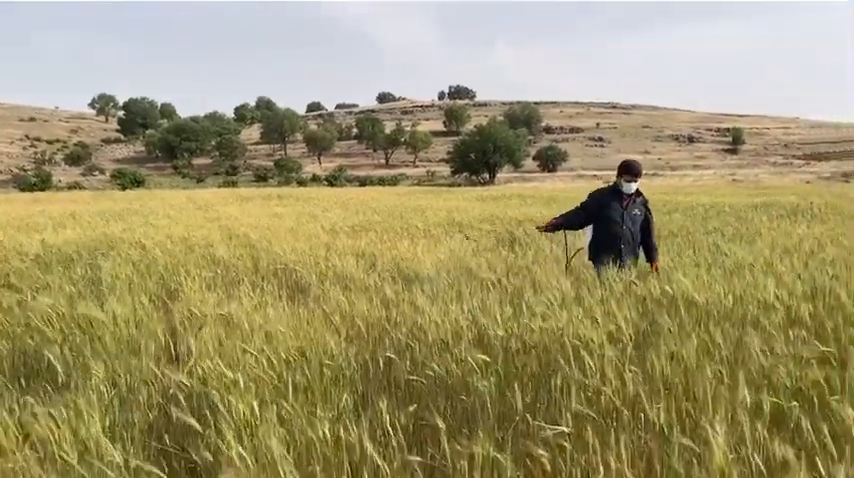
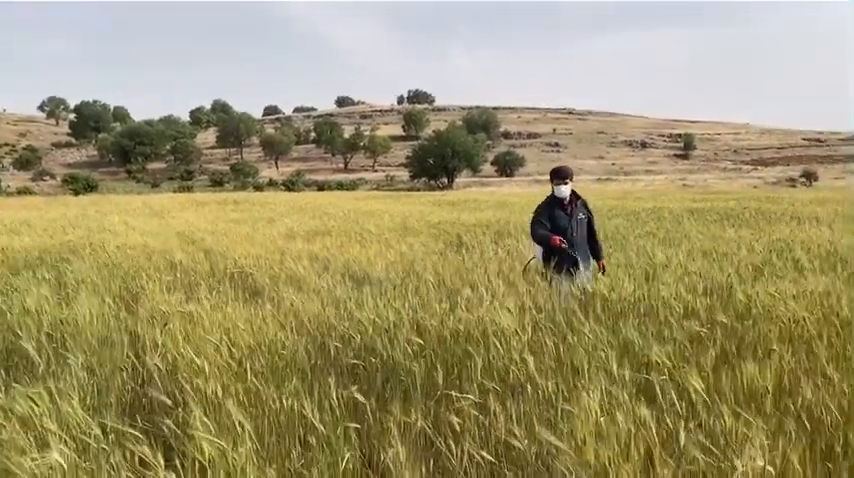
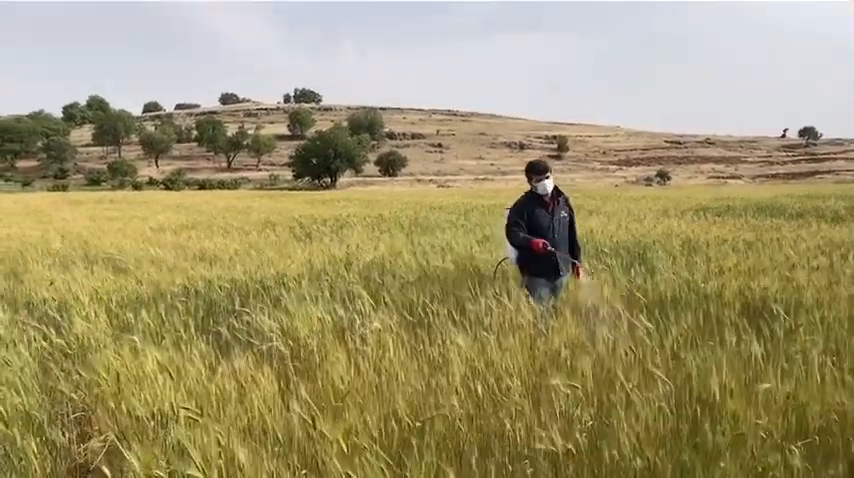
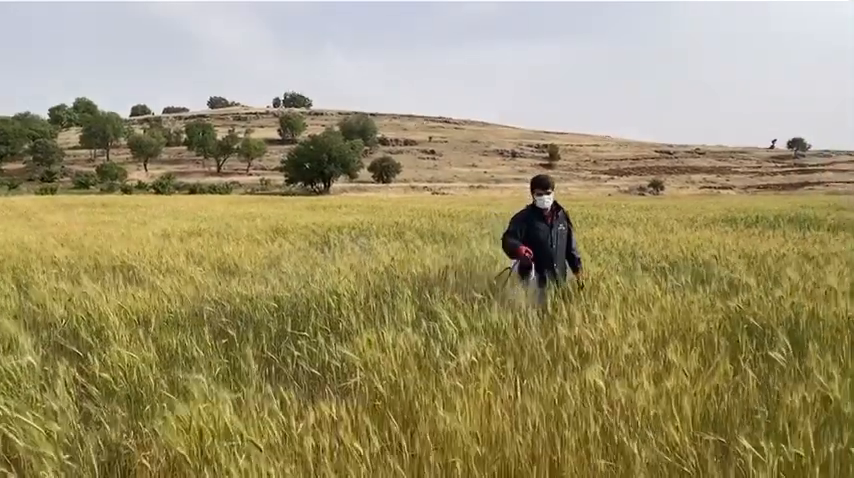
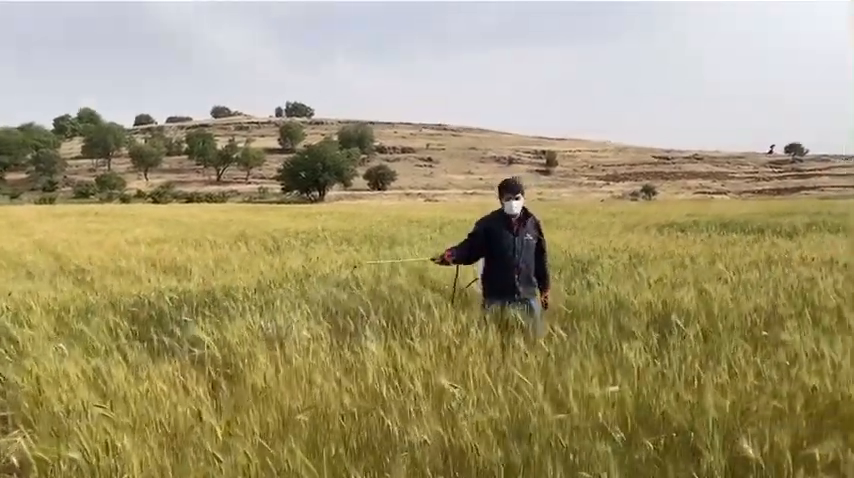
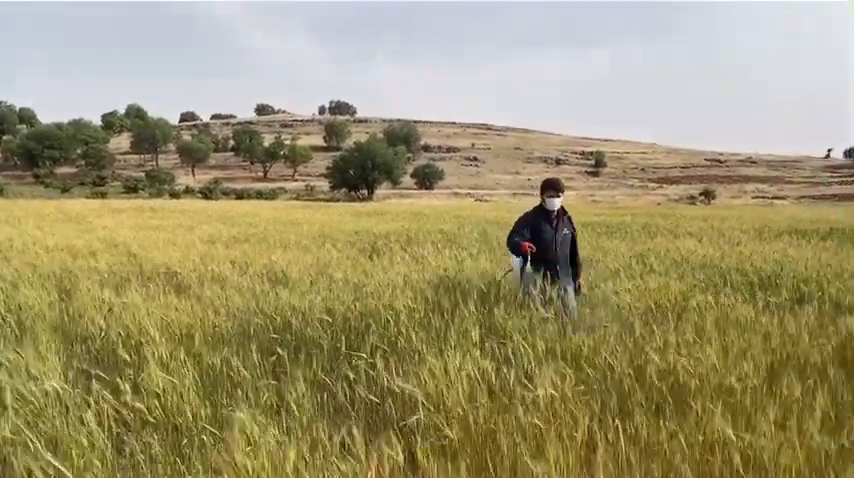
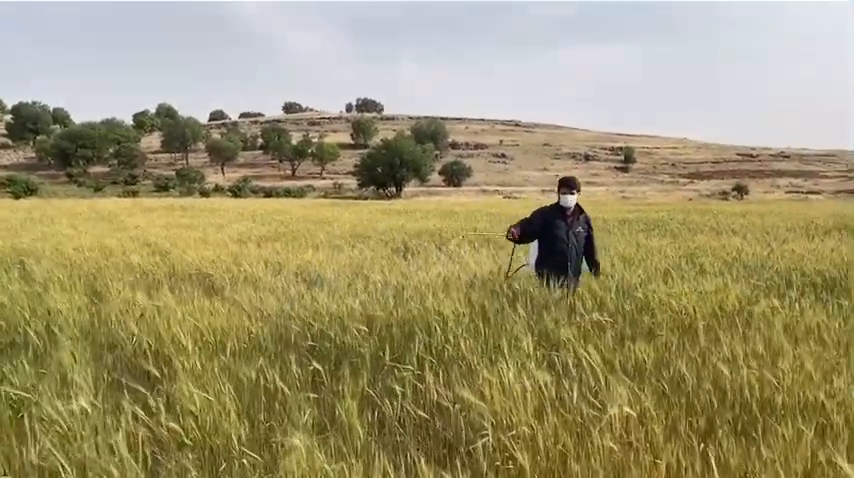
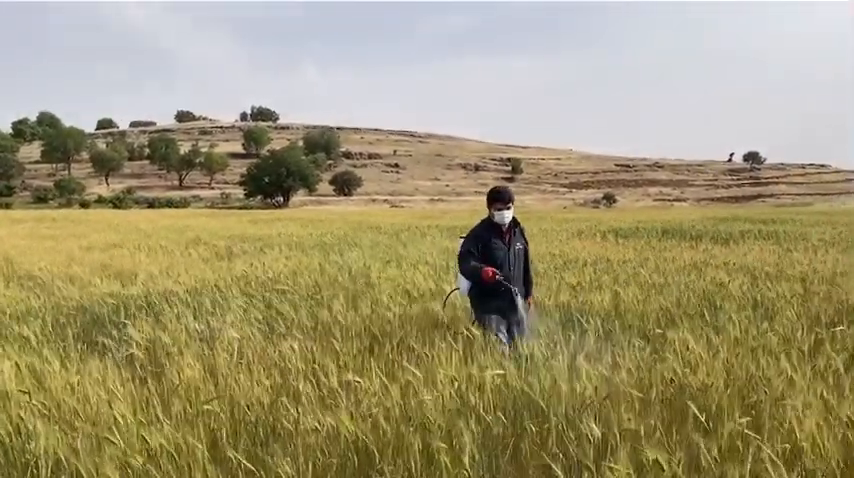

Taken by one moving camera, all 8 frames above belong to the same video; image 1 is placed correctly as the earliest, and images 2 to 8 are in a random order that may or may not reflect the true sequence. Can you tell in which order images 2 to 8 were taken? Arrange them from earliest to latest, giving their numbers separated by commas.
2, 7, 6, 4, 3, 5, 8
